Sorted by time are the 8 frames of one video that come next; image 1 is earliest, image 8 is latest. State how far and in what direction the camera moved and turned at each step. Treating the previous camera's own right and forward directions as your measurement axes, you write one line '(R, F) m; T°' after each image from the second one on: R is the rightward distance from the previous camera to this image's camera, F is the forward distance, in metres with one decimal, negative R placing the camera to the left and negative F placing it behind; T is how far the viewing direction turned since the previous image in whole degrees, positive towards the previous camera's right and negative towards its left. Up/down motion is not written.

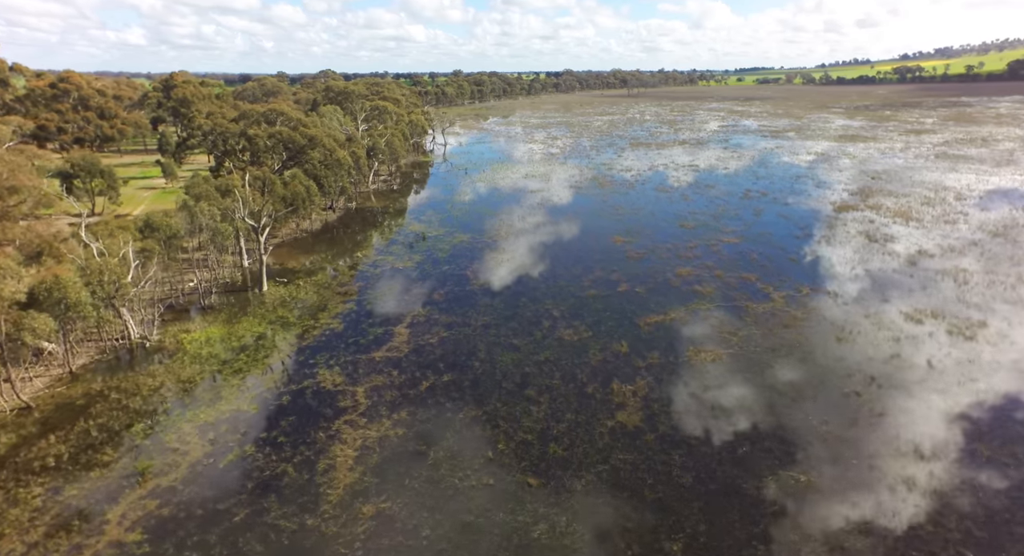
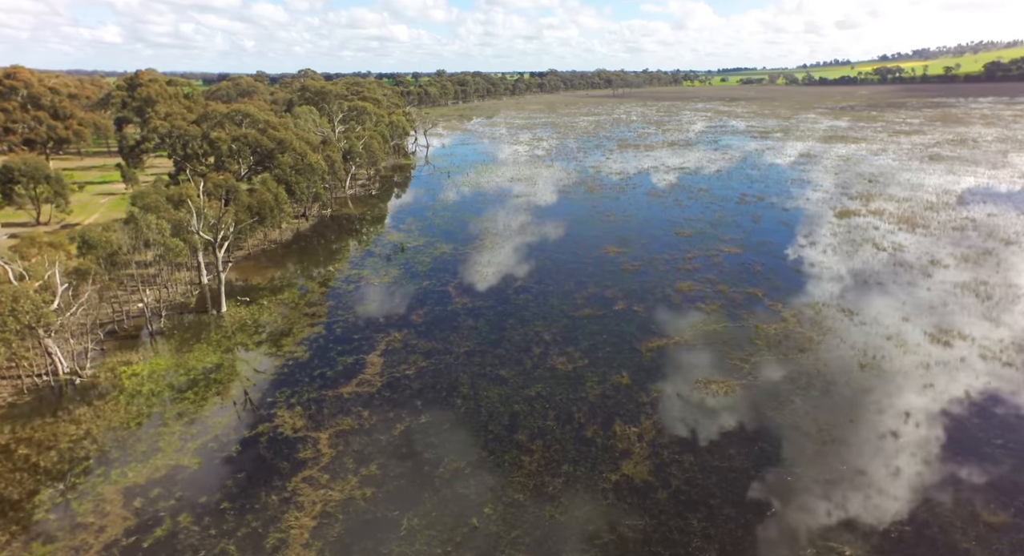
(0.0, +2.4) m; +2°
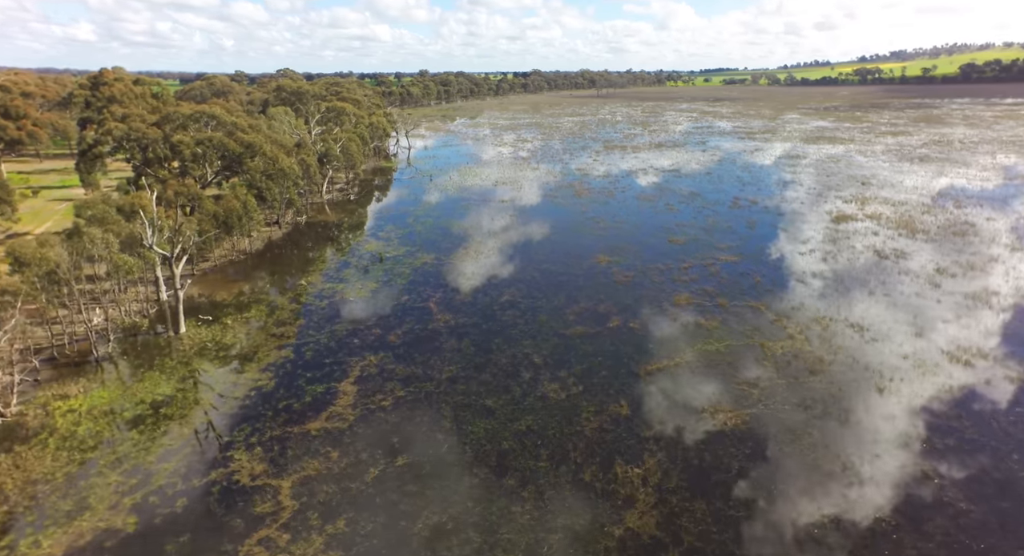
(0.0, +1.8) m; +2°
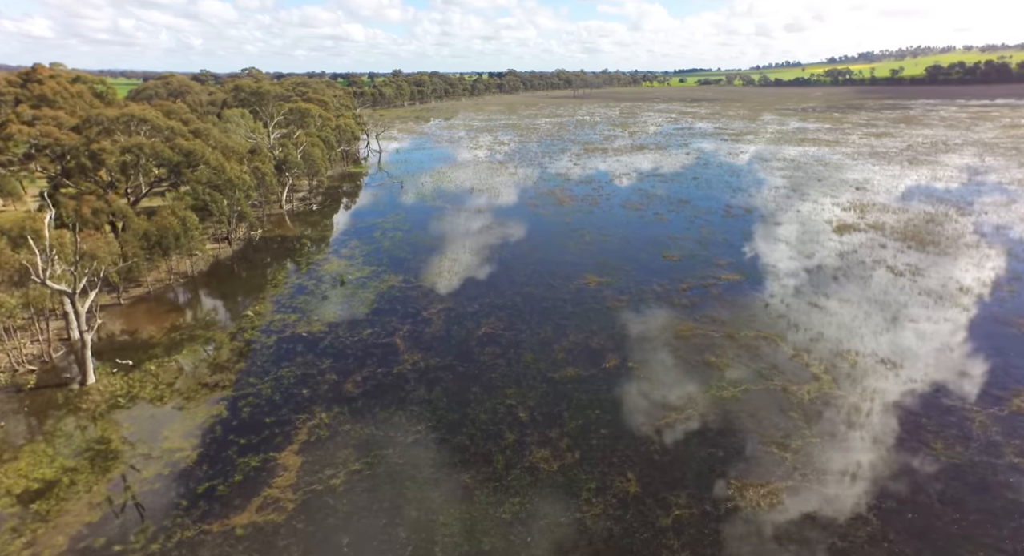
(0.0, +3.4) m; +2°
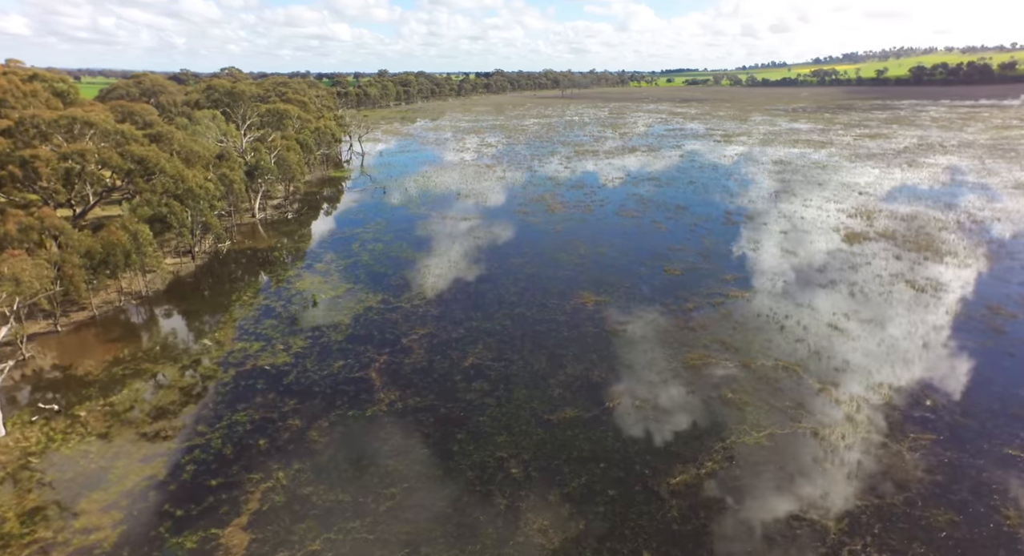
(0.0, +2.5) m; +1°
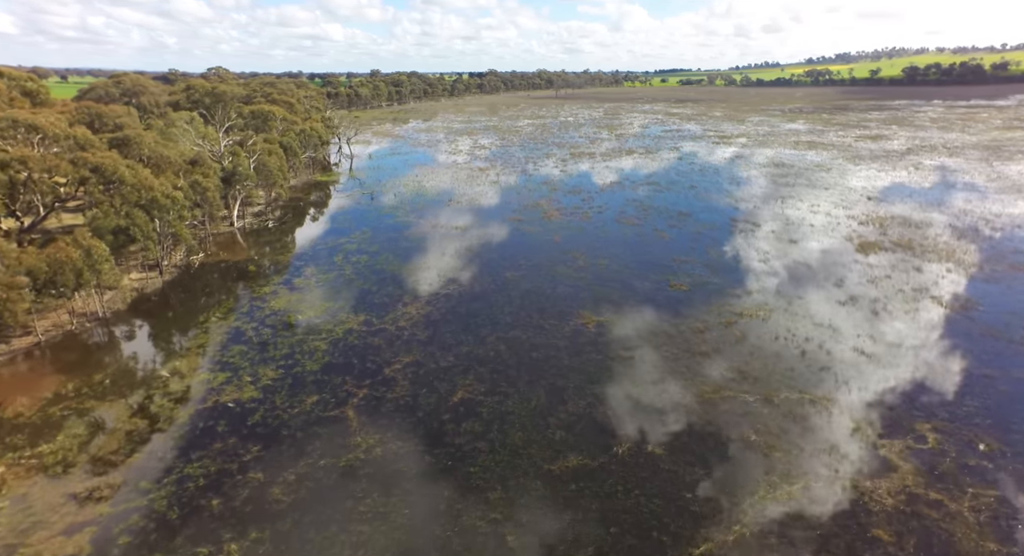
(0.0, +2.1) m; +1°
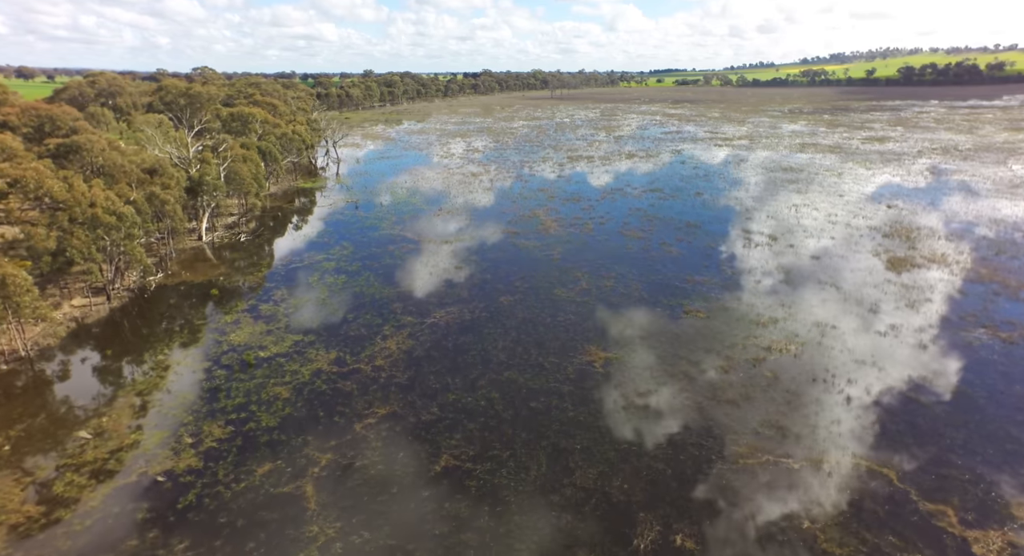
(0.0, +3.1) m; 0°
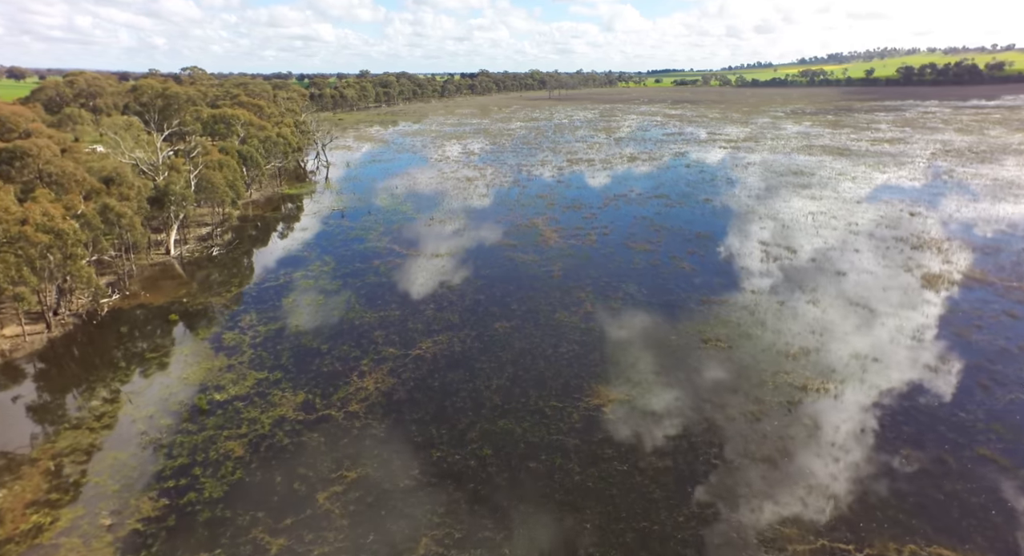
(+0.1, +2.8) m; 0°
